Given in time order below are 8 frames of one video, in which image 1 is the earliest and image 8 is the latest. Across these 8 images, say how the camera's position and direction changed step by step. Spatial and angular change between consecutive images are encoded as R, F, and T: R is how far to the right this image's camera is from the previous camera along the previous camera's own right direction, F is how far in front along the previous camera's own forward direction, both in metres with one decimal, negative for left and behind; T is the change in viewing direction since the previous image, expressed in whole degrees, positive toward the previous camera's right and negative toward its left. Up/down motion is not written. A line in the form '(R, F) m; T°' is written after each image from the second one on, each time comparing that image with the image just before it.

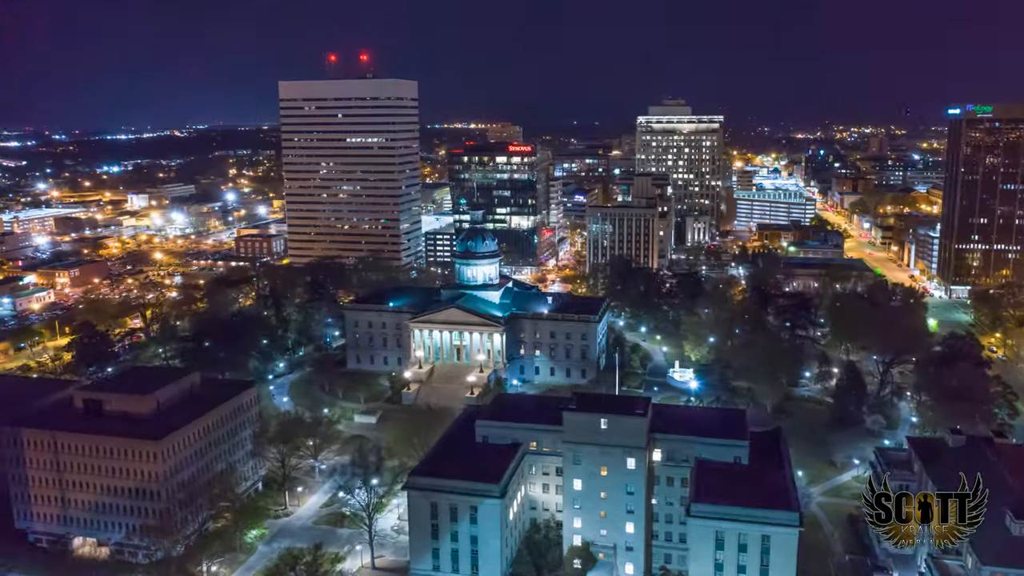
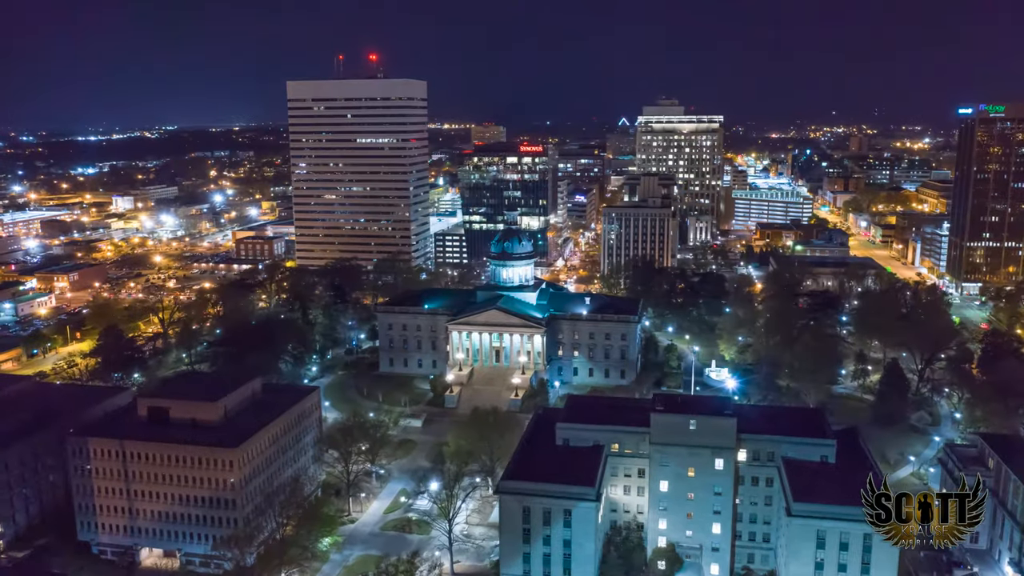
(-8.1, +0.7) m; +2°
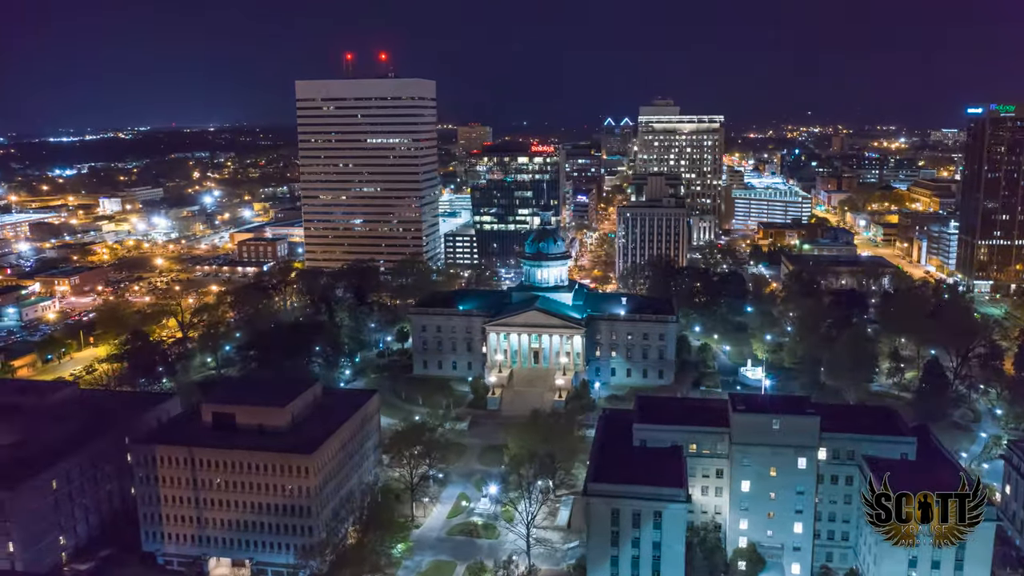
(-7.5, +0.7) m; +2°
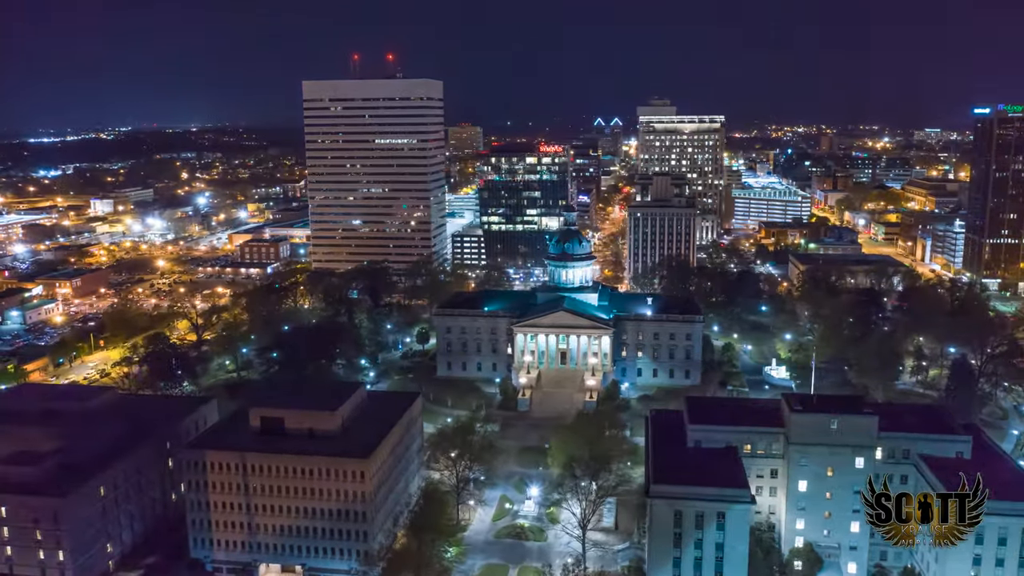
(-5.3, +0.5) m; +1°
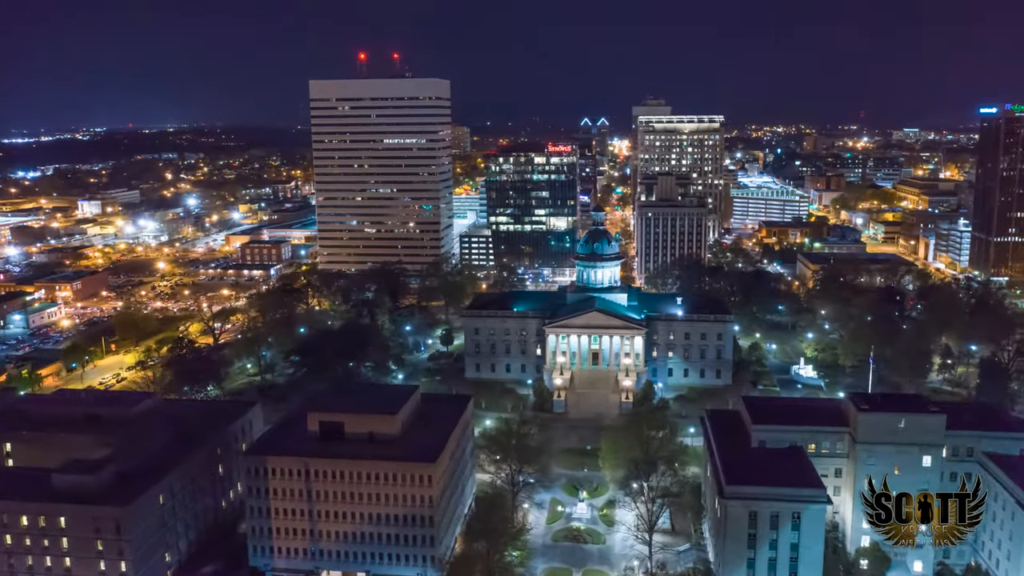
(-6.3, +0.7) m; +2°
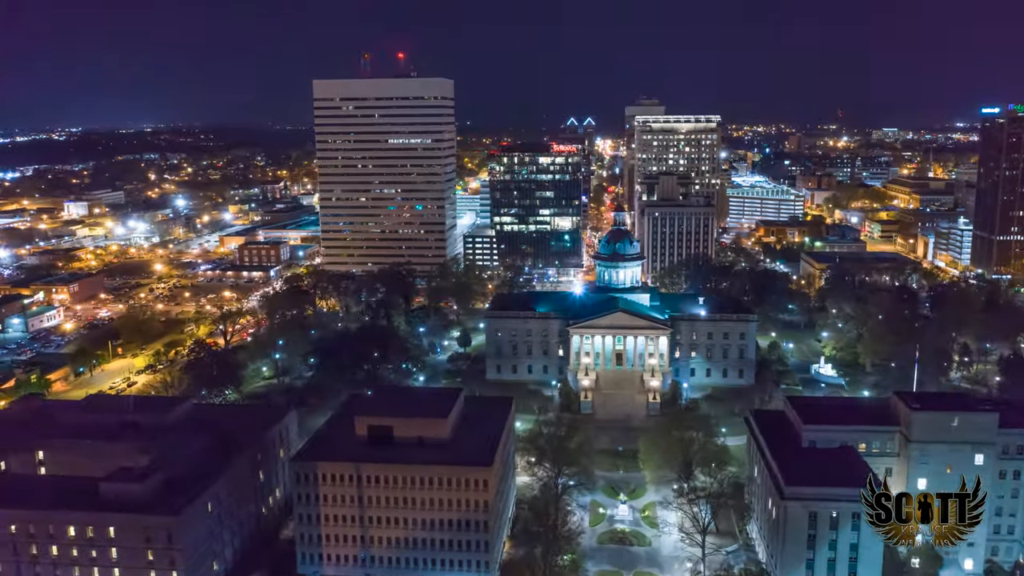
(-5.2, +0.7) m; +1°
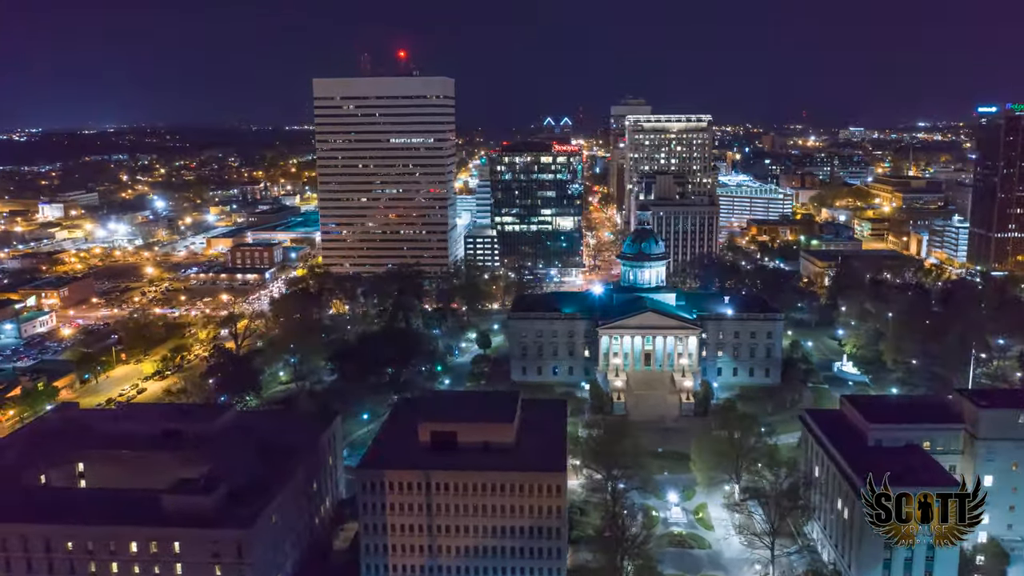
(-7.1, +1.3) m; +2°
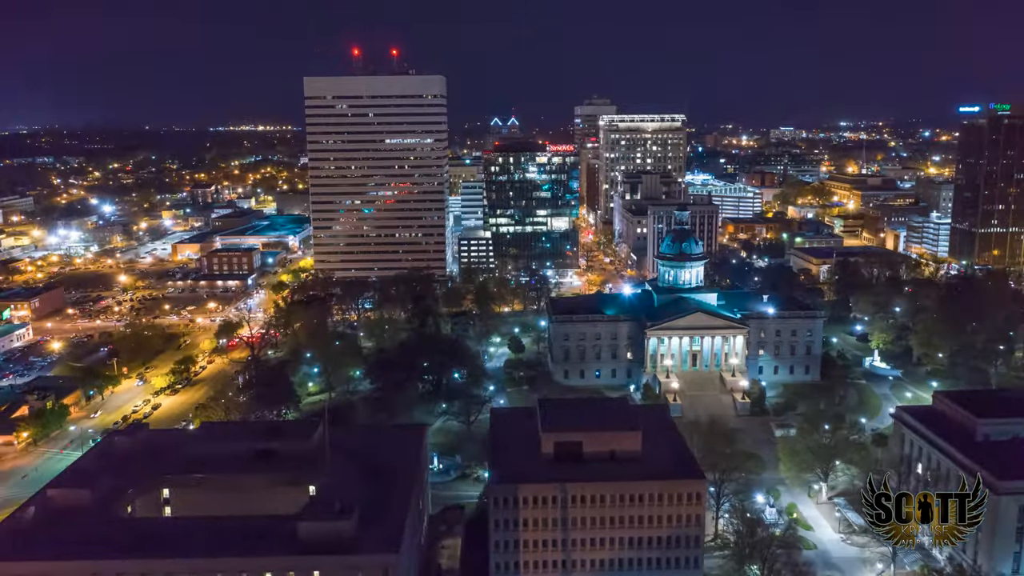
(-13.5, +2.6) m; +5°
